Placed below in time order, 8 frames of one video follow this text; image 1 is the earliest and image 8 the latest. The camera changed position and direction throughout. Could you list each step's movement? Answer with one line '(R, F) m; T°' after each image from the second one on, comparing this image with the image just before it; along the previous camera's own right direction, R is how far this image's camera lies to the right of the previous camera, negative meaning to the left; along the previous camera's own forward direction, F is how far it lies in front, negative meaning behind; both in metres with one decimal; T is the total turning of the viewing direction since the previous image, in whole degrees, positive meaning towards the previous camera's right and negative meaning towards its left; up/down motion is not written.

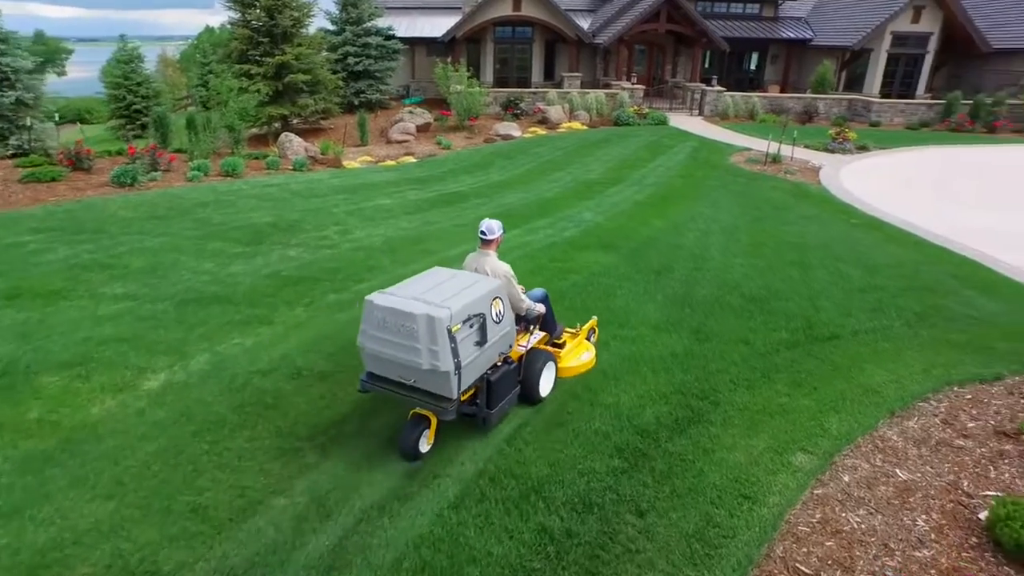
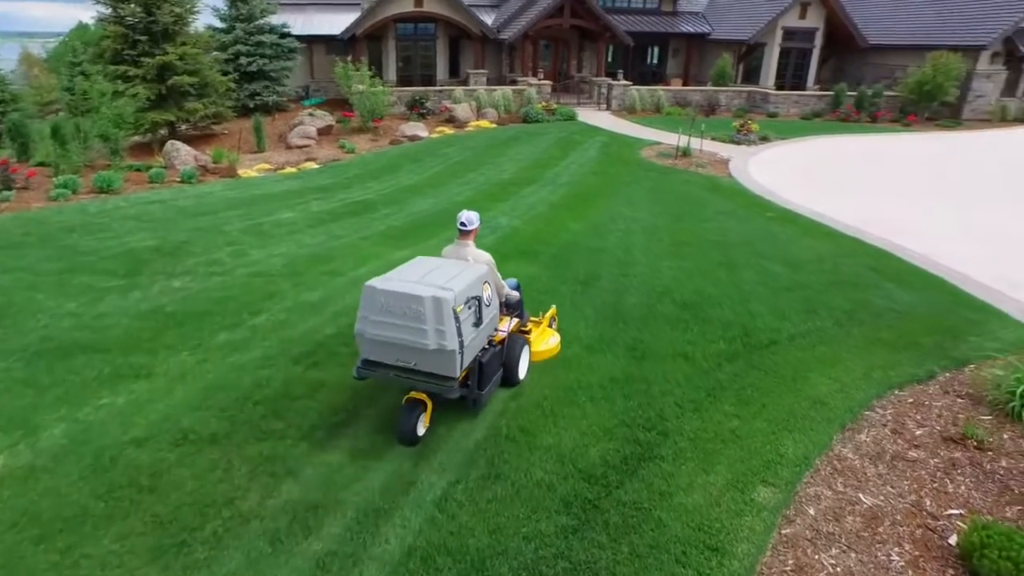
(0.0, +0.6) m; +7°
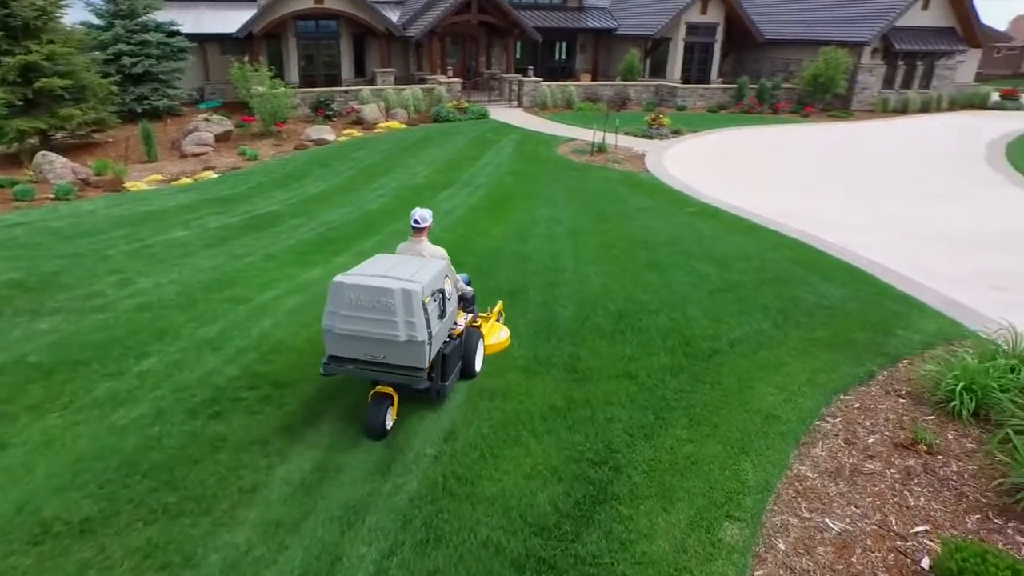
(0.0, +0.5) m; +7°
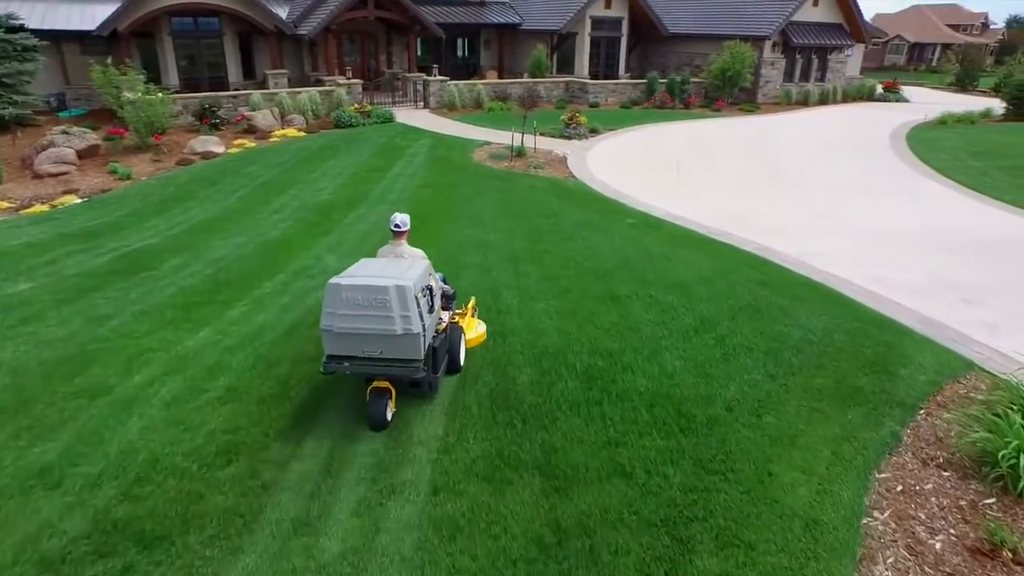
(-0.2, +1.3) m; +7°
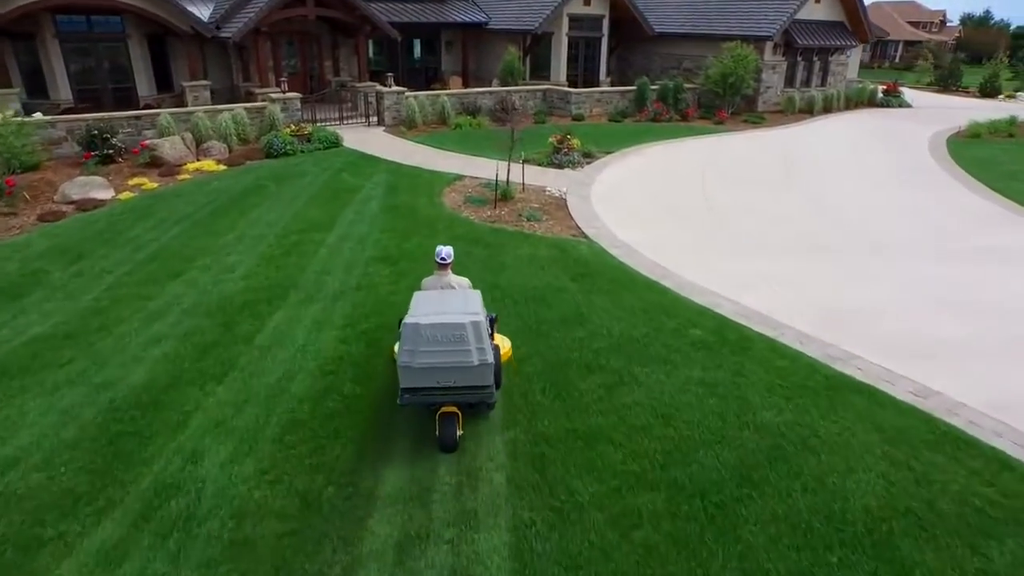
(-0.5, +3.8) m; +3°
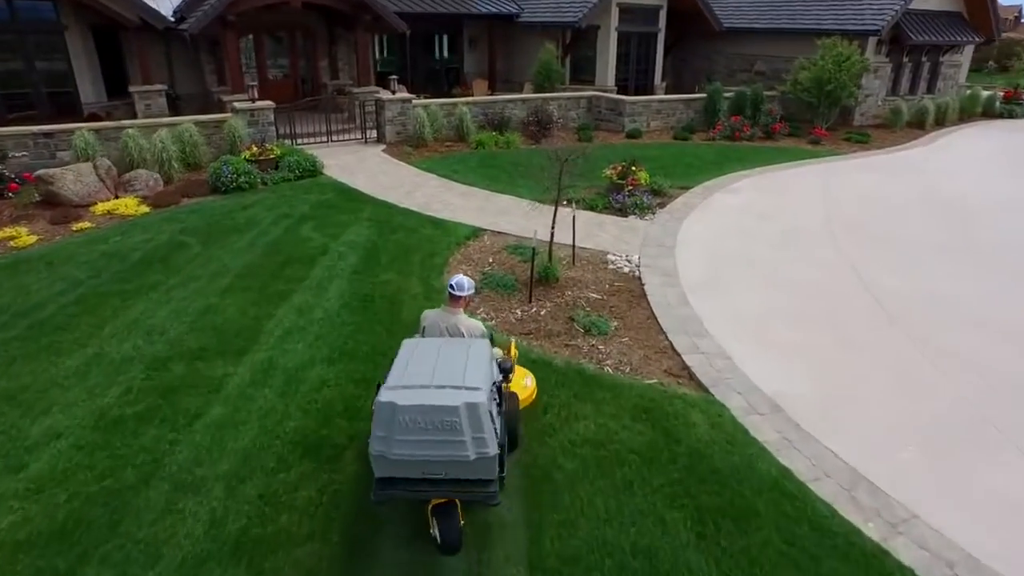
(-0.2, +4.6) m; -2°
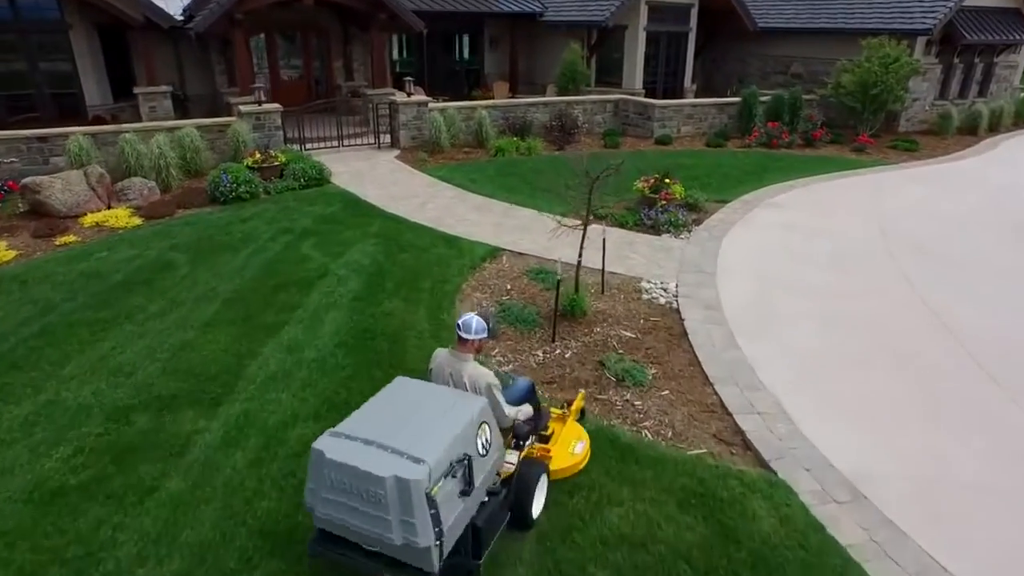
(0.0, +1.0) m; -2°
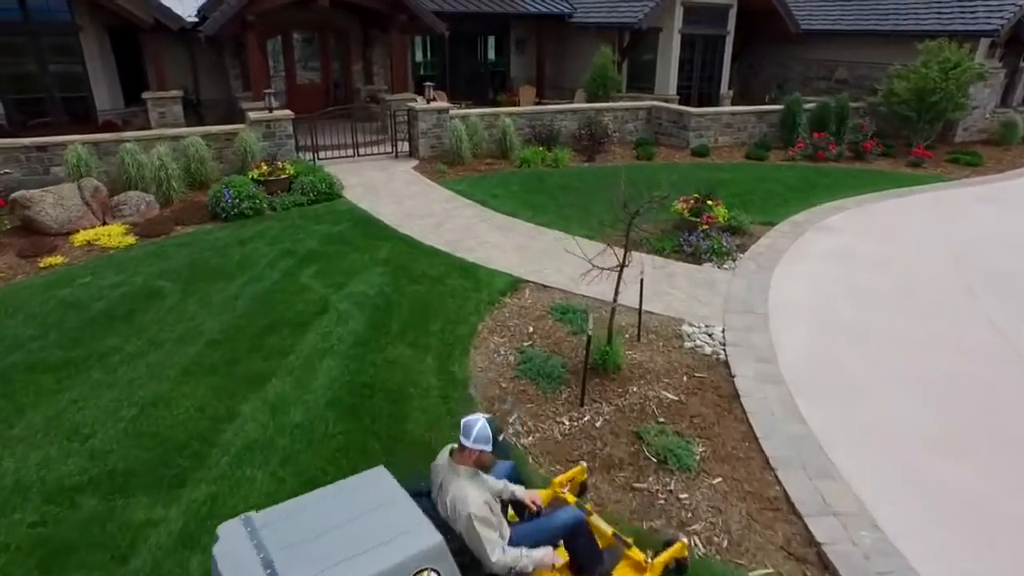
(0.0, +0.9) m; -2°
